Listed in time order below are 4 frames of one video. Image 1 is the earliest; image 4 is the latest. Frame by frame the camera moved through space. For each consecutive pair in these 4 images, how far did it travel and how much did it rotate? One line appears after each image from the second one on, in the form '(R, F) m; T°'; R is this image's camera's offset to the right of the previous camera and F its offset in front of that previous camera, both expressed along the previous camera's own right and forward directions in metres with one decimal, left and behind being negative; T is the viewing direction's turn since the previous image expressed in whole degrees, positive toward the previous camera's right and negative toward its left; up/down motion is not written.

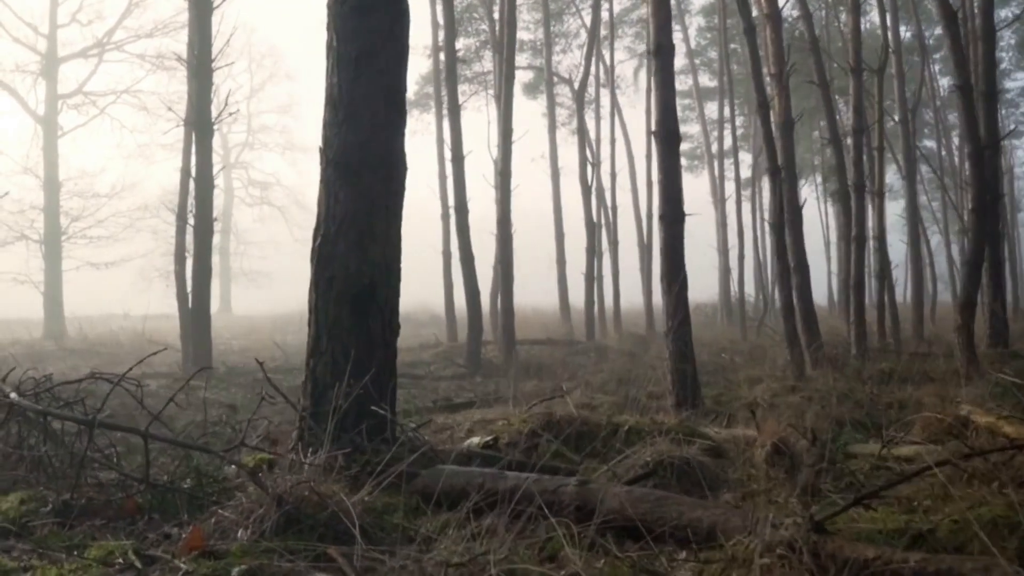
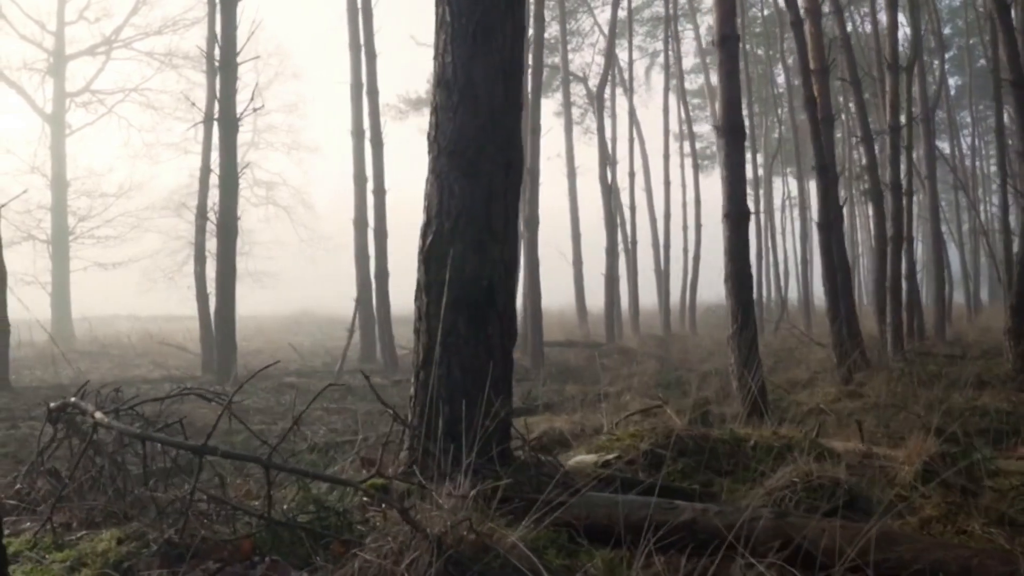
(-0.7, +0.5) m; 0°
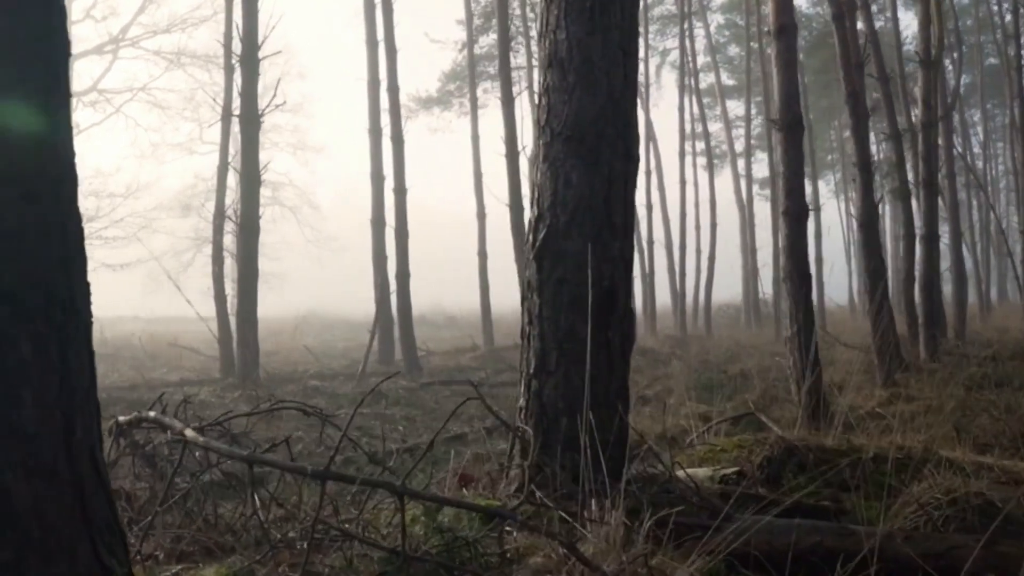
(-0.5, +0.4) m; 0°
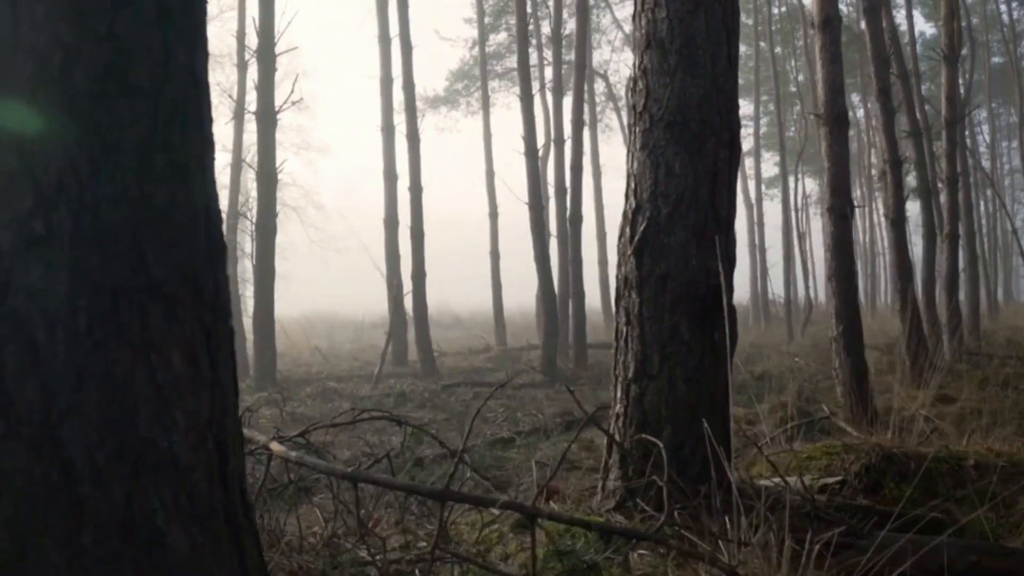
(-0.4, +0.3) m; 0°
